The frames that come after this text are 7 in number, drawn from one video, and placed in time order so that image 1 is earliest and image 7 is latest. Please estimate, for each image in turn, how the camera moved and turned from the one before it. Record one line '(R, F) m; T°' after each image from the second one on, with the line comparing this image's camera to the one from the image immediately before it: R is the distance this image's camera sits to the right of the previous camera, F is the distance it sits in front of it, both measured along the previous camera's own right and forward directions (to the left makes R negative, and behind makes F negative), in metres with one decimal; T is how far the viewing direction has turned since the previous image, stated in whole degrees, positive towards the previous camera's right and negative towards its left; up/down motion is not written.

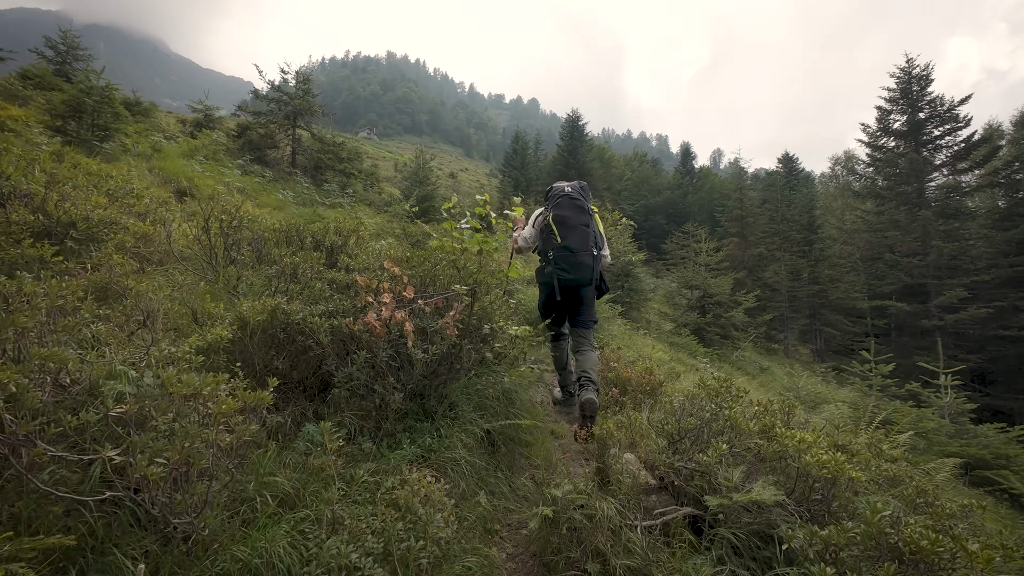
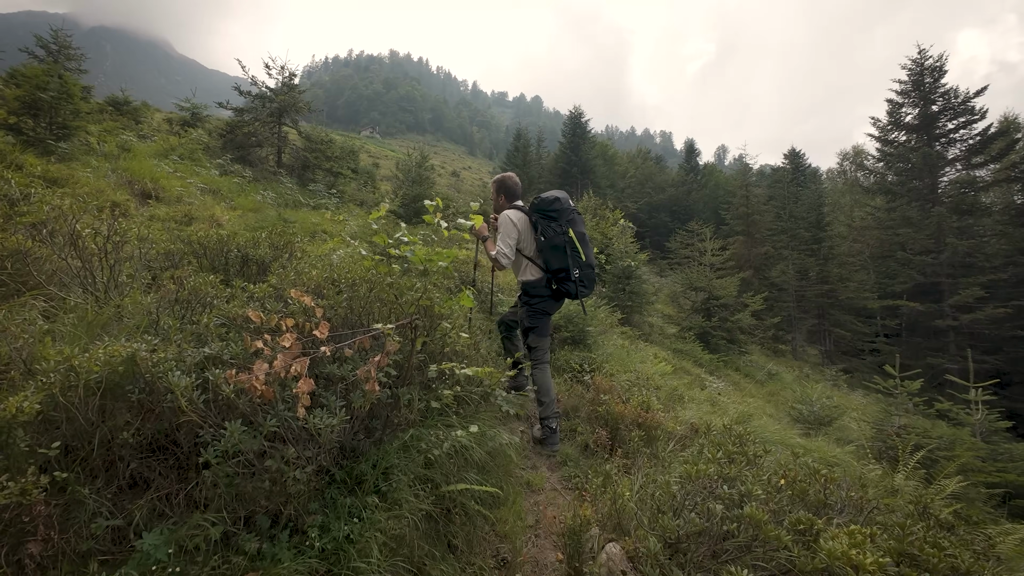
(+0.3, +0.7) m; -1°
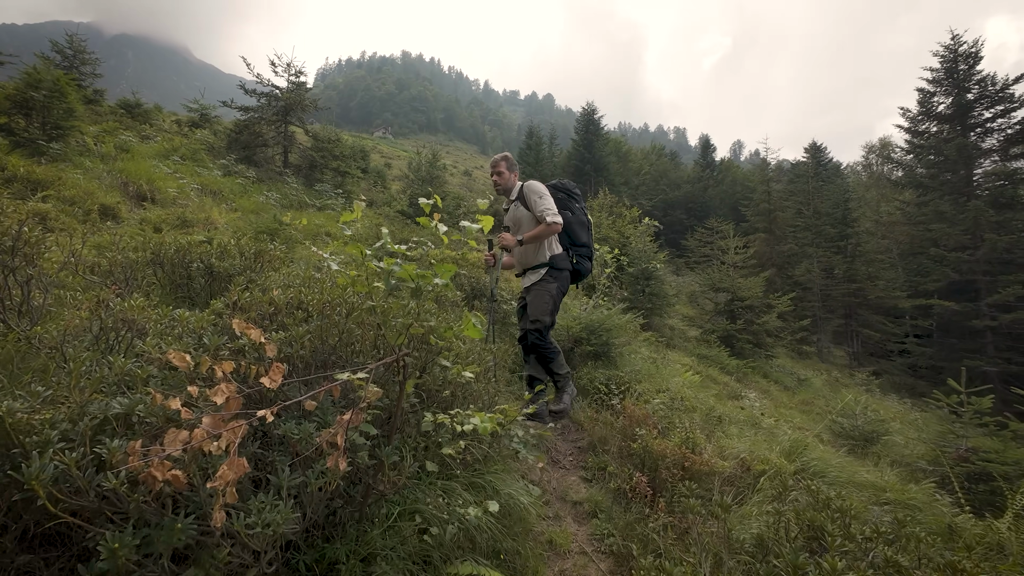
(0.0, +0.6) m; -2°
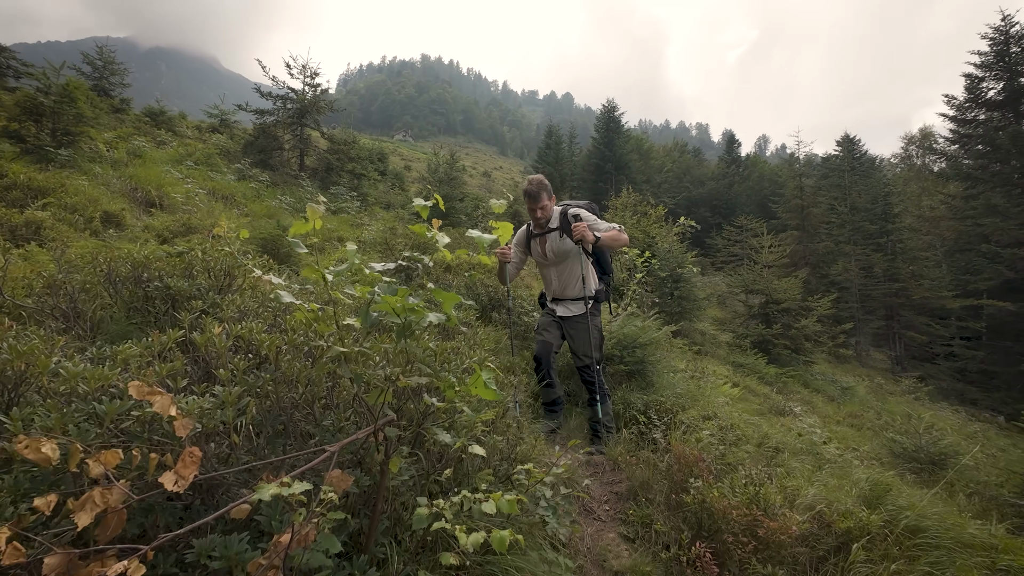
(0.0, +0.6) m; -3°
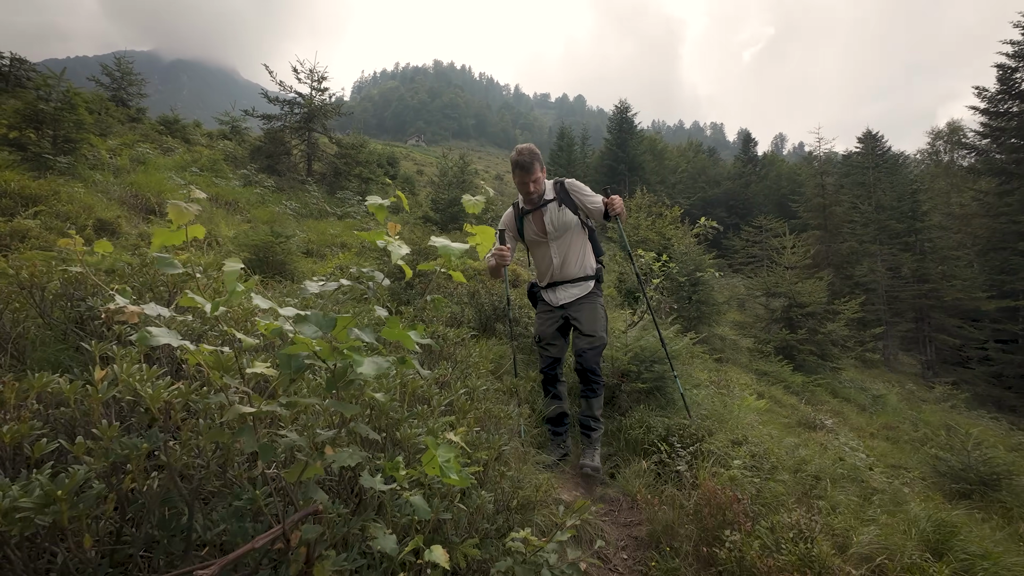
(+0.1, +0.4) m; -2°
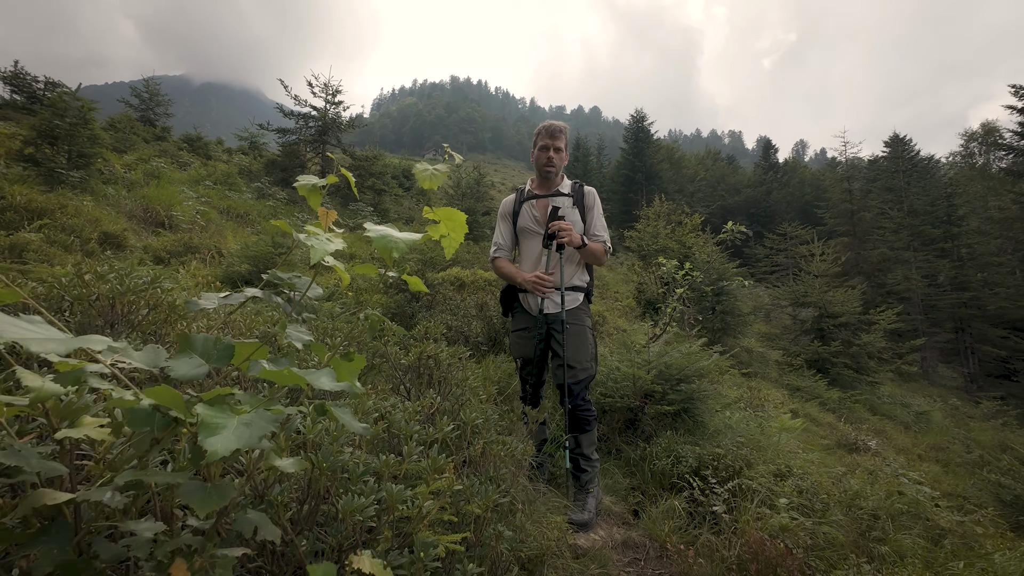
(+0.1, +0.4) m; -2°
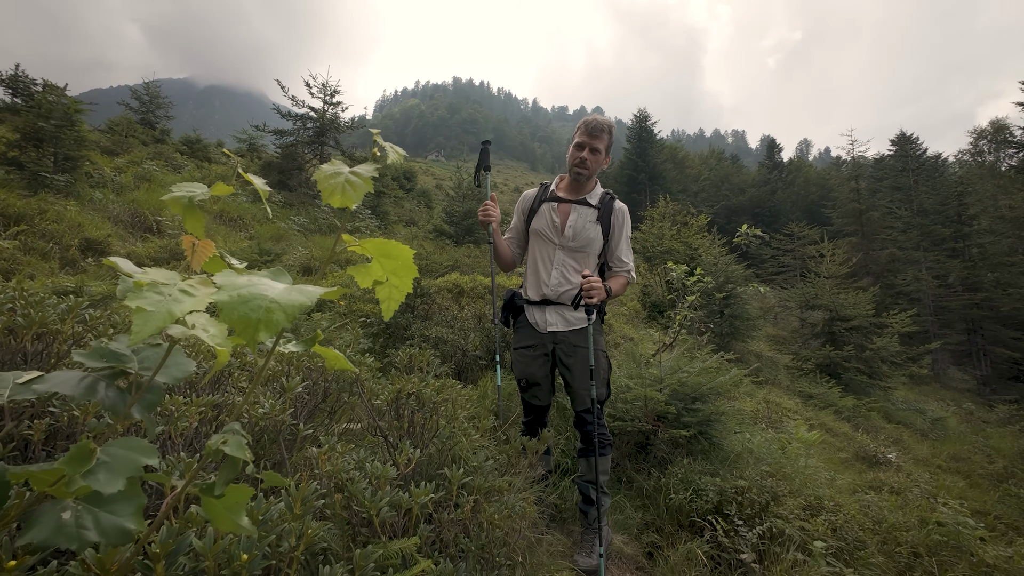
(0.0, +0.3) m; 0°
